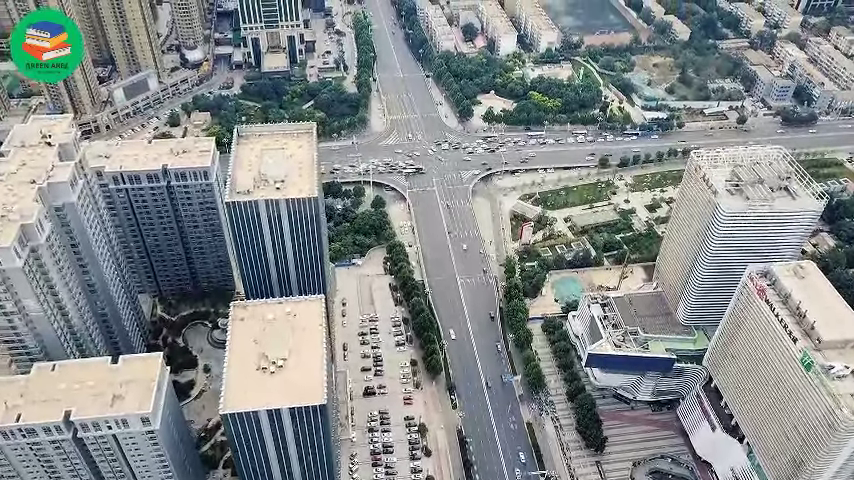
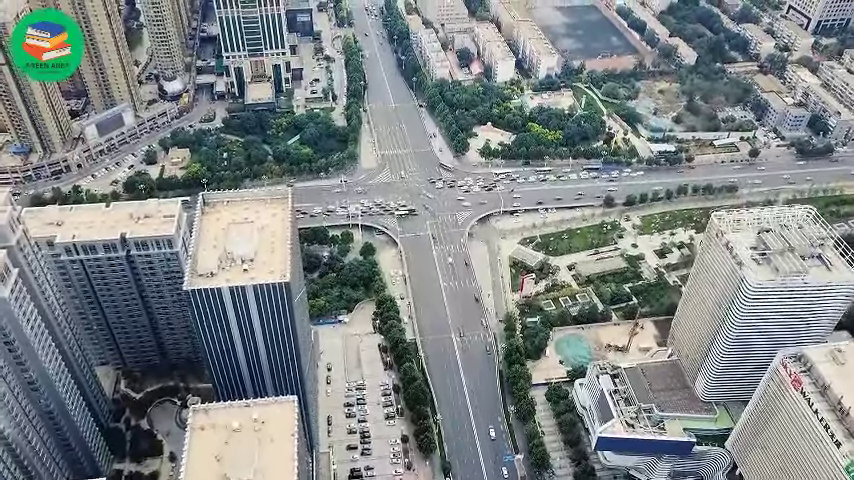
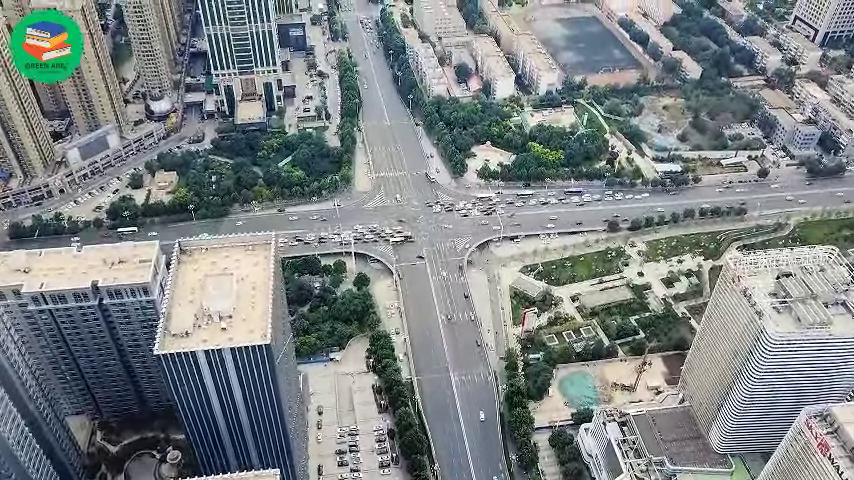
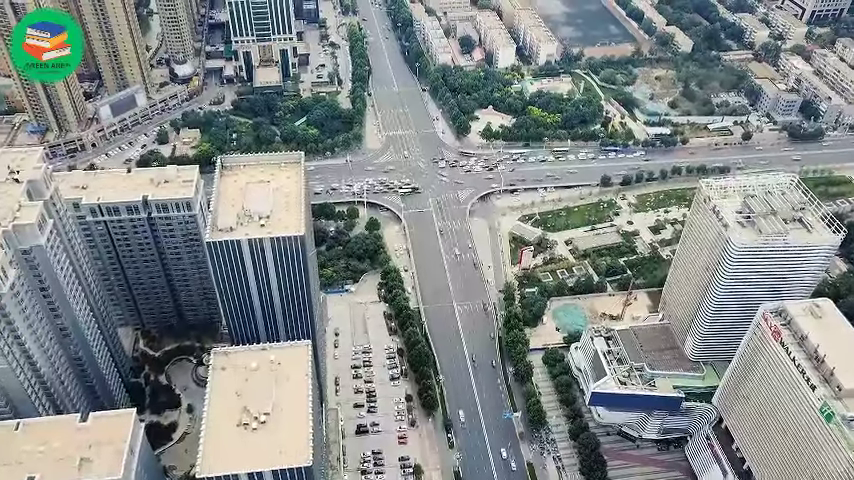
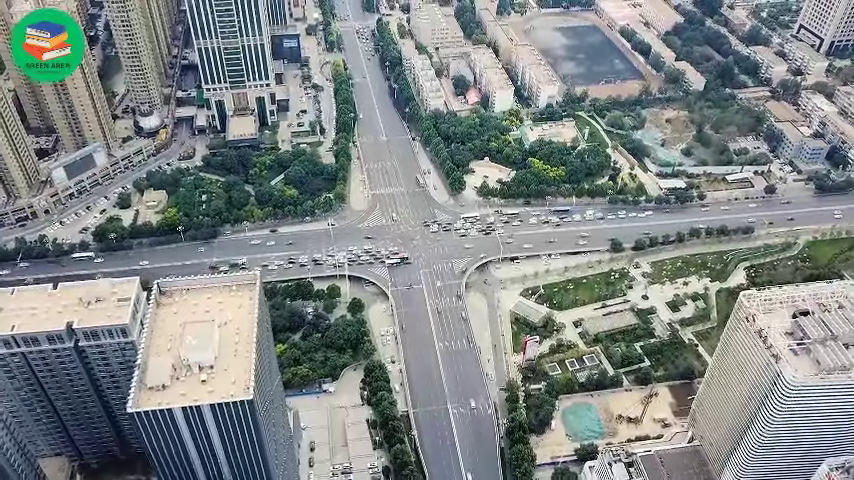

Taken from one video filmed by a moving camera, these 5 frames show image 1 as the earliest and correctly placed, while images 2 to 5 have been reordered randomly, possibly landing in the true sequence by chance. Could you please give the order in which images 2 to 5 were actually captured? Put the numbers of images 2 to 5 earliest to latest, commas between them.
4, 2, 3, 5
